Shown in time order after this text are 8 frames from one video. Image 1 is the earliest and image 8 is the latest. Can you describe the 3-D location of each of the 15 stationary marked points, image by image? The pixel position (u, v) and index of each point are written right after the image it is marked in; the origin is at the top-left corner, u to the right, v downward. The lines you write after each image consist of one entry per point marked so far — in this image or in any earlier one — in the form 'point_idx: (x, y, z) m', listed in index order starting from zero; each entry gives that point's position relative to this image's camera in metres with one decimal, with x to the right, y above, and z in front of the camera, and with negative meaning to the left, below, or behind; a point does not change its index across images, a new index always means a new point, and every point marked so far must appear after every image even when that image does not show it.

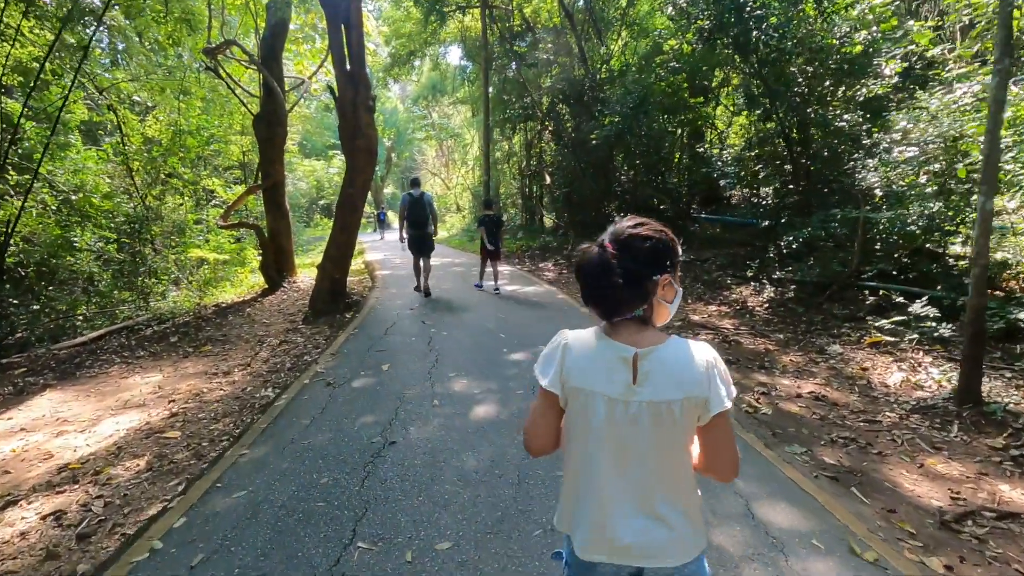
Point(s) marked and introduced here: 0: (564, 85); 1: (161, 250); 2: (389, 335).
0: (+1.5, +5.5, +14.7) m
1: (-9.7, +1.1, +14.9) m
2: (-1.5, -0.6, +6.5) m
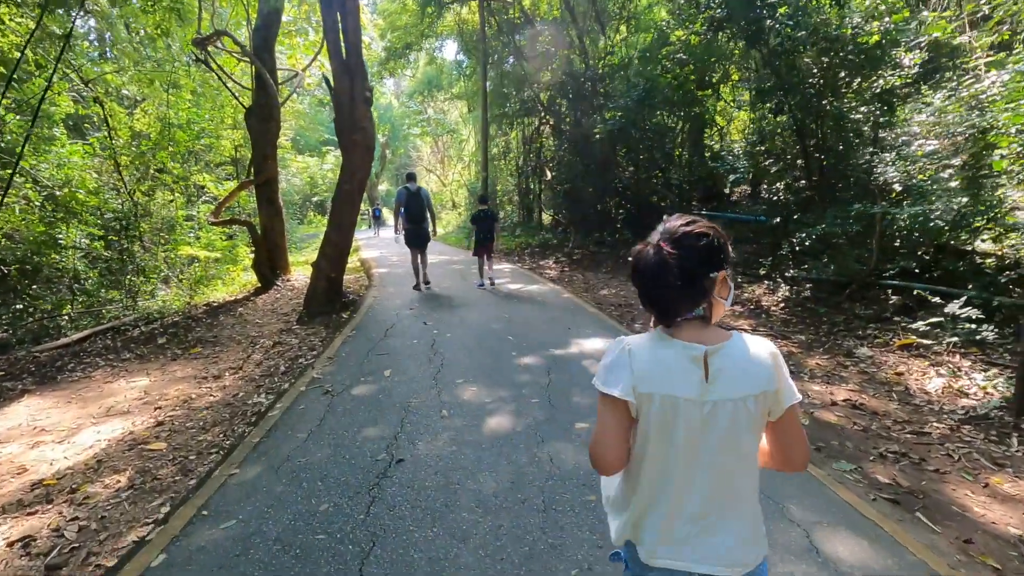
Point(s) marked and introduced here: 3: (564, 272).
0: (+1.4, +5.6, +14.3) m
1: (-9.7, +1.1, +14.5) m
2: (-1.4, -0.6, +6.2) m
3: (+1.2, +0.4, +12.1) m
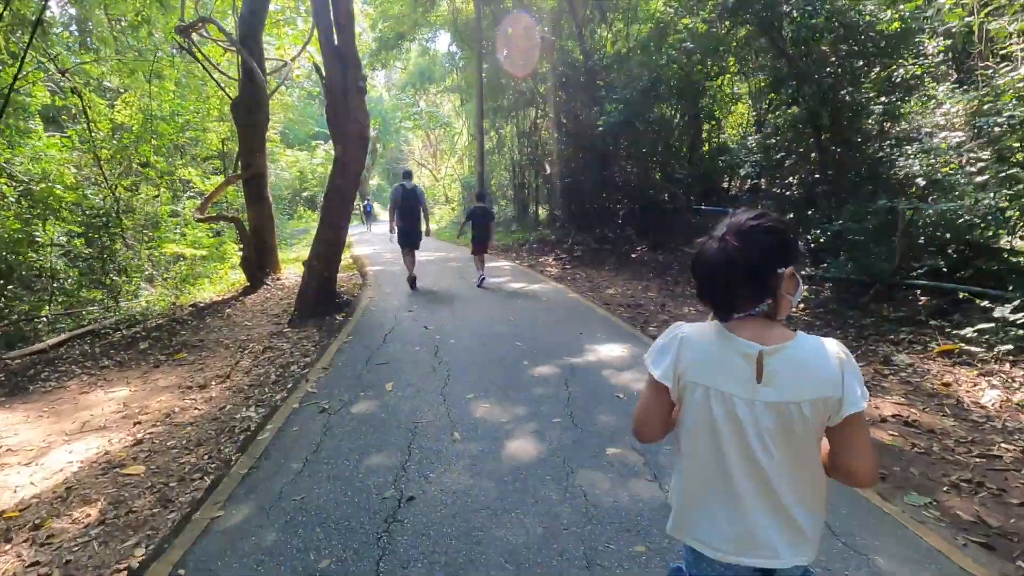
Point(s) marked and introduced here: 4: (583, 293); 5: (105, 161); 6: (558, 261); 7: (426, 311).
0: (+1.4, +5.6, +13.9) m
1: (-9.7, +1.1, +13.9) m
2: (-1.3, -0.6, +5.8) m
3: (+1.2, +0.4, +11.7) m
4: (+1.1, -0.1, +8.9) m
5: (-10.2, +3.2, +13.6) m
6: (+1.1, +0.7, +12.9) m
7: (-1.2, -0.3, +7.5) m
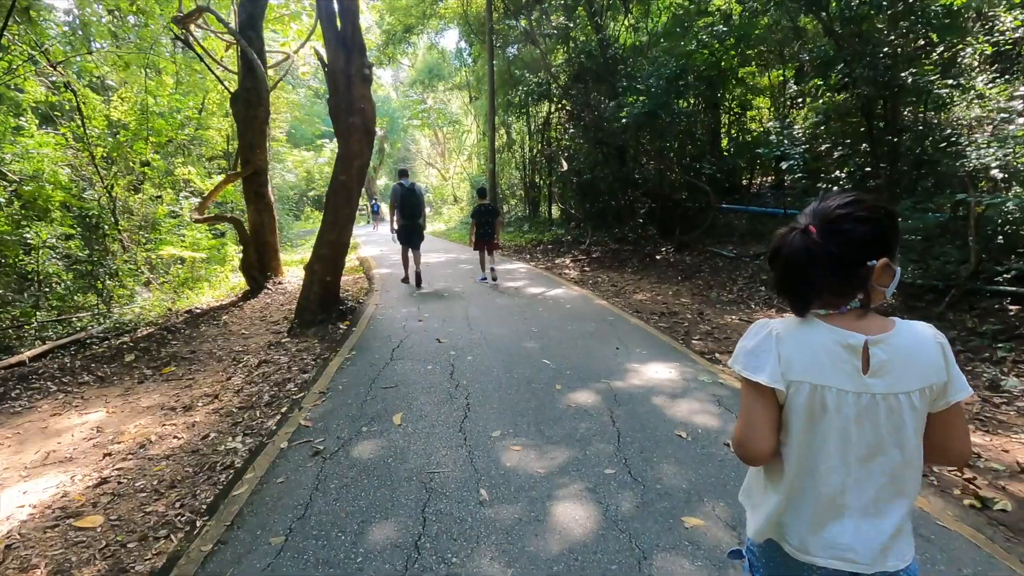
0: (+1.7, +5.5, +13.1) m
1: (-9.4, +1.0, +13.3) m
2: (-1.1, -0.7, +5.0) m
3: (+1.5, +0.3, +11.0) m
4: (+1.4, -0.2, +8.1) m
5: (-9.9, +3.1, +13.0) m
6: (+1.4, +0.6, +12.1) m
7: (-0.9, -0.4, +6.7) m
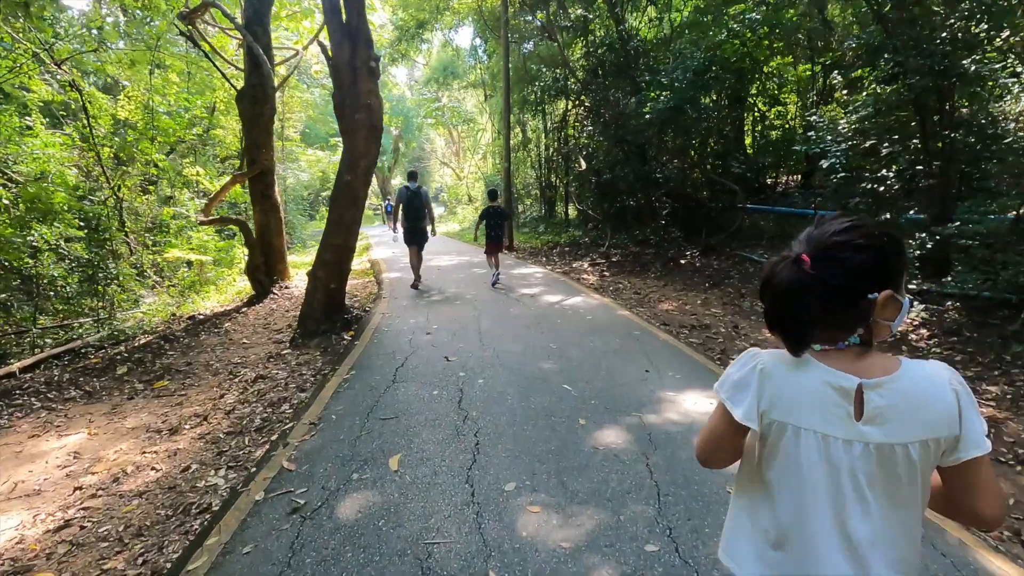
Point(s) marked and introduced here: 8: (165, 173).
0: (+2.1, +5.4, +12.5) m
1: (-9.0, +0.9, +13.0) m
2: (-0.9, -0.8, +4.5) m
3: (+1.8, +0.2, +10.4) m
4: (+1.6, -0.3, +7.5) m
5: (-9.5, +3.0, +12.7) m
6: (+1.8, +0.5, +11.5) m
7: (-0.7, -0.5, +6.2) m
8: (-9.1, +3.1, +14.2) m
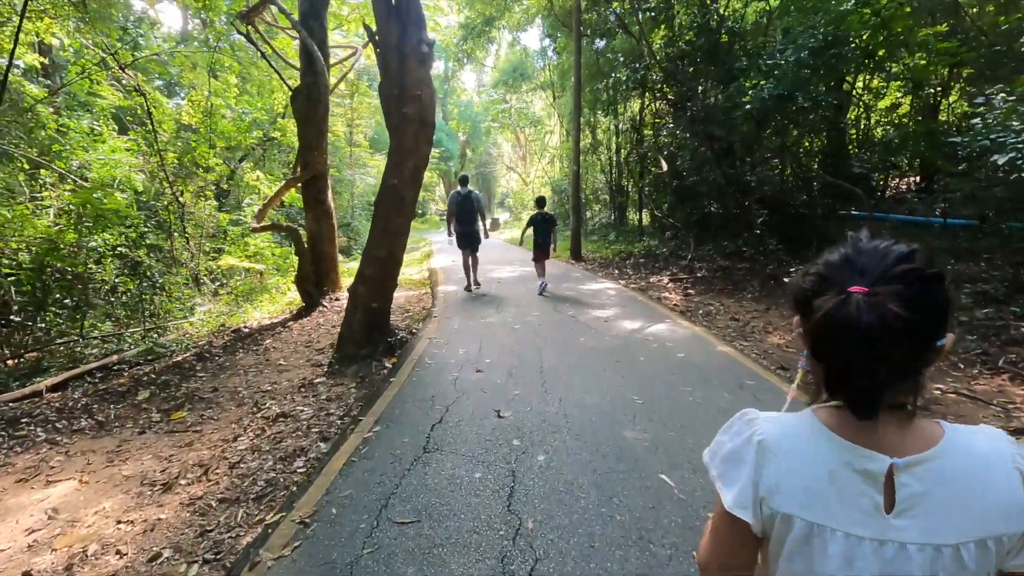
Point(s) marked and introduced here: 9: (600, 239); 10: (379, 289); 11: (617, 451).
0: (+3.6, +5.0, +10.9) m
1: (-7.5, +0.8, +12.8) m
2: (-0.5, -1.0, +3.3) m
3: (+2.9, -0.1, +8.8) m
4: (+2.4, -0.6, +6.0) m
5: (-8.0, +2.8, +12.5) m
6: (+3.0, +0.1, +10.0) m
7: (-0.1, -0.8, +5.0) m
8: (-7.3, +2.9, +14.0) m
9: (+3.1, +1.7, +18.9) m
10: (-1.7, 0.0, +6.8) m
11: (+0.6, -1.0, +3.3) m
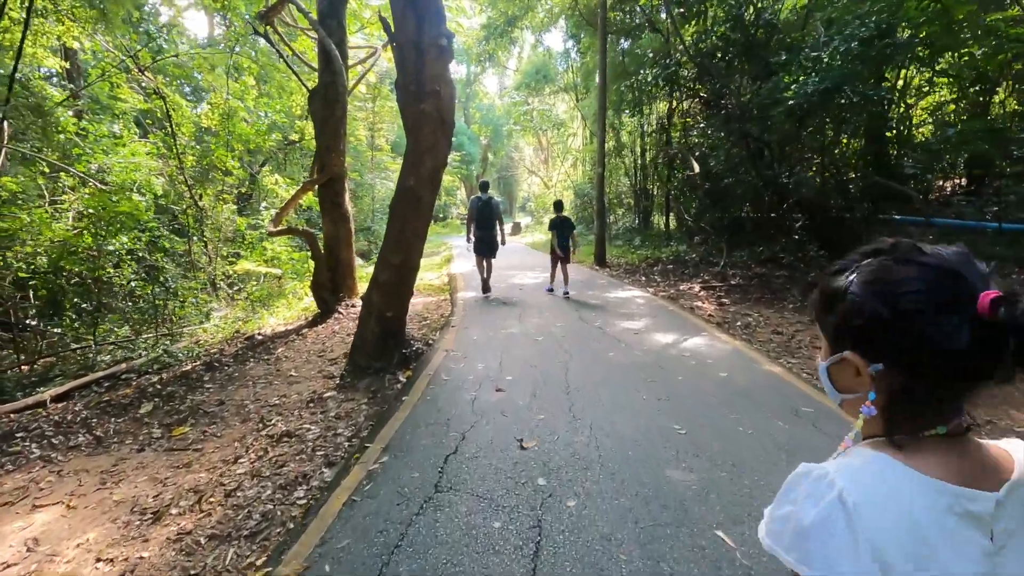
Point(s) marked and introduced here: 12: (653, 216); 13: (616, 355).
0: (+4.0, +4.9, +10.4) m
1: (-7.0, +0.7, +12.6) m
2: (-0.4, -1.1, +2.9) m
3: (+3.3, -0.3, +8.3) m
4: (+2.7, -0.7, +5.4) m
5: (-7.4, +2.7, +12.4) m
6: (+3.4, 0.0, +9.4) m
7: (+0.1, -0.9, +4.5) m
8: (-6.8, +2.8, +13.8) m
9: (+3.8, +1.5, +18.3) m
10: (-1.4, -0.1, +6.4) m
11: (+0.8, -1.1, +2.8) m
12: (+4.9, +2.5, +18.7) m
13: (+1.1, -0.7, +5.6) m
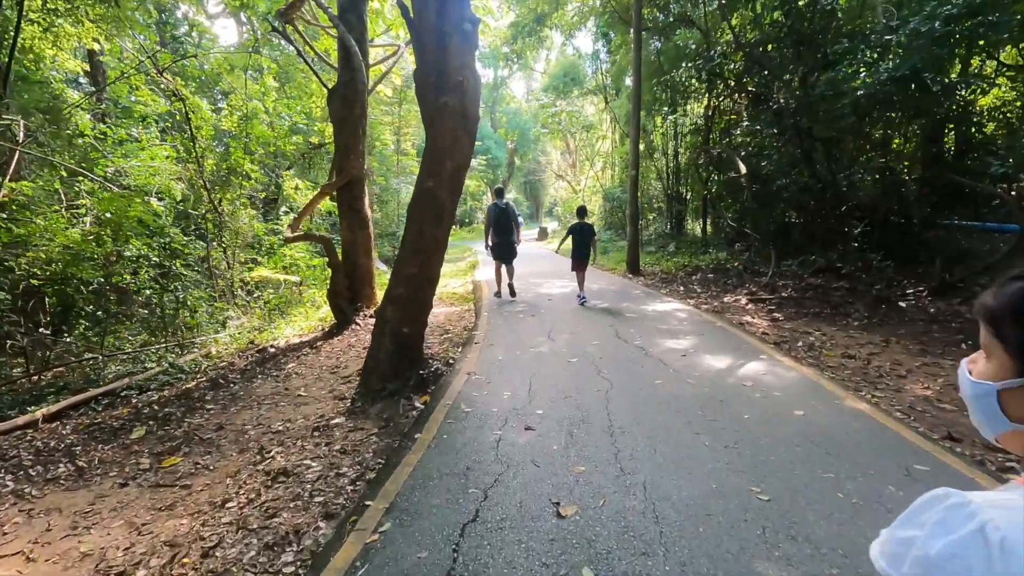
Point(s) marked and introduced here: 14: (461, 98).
0: (+4.6, +4.7, +9.5) m
1: (-6.3, +0.5, +12.2) m
2: (-0.2, -1.2, +2.2) m
3: (+3.7, -0.5, +7.4) m
4: (+2.9, -0.9, +4.6) m
5: (-6.8, +2.6, +12.0) m
6: (+3.9, -0.3, +8.5) m
7: (+0.3, -1.0, +3.8) m
8: (-6.1, +2.6, +13.4) m
9: (+4.7, +1.2, +17.4) m
10: (-1.1, -0.2, +5.8) m
11: (+0.9, -1.2, +2.1) m
12: (+5.8, +2.2, +17.8) m
13: (+1.3, -0.9, +4.8) m
14: (-0.5, +1.9, +5.4) m
